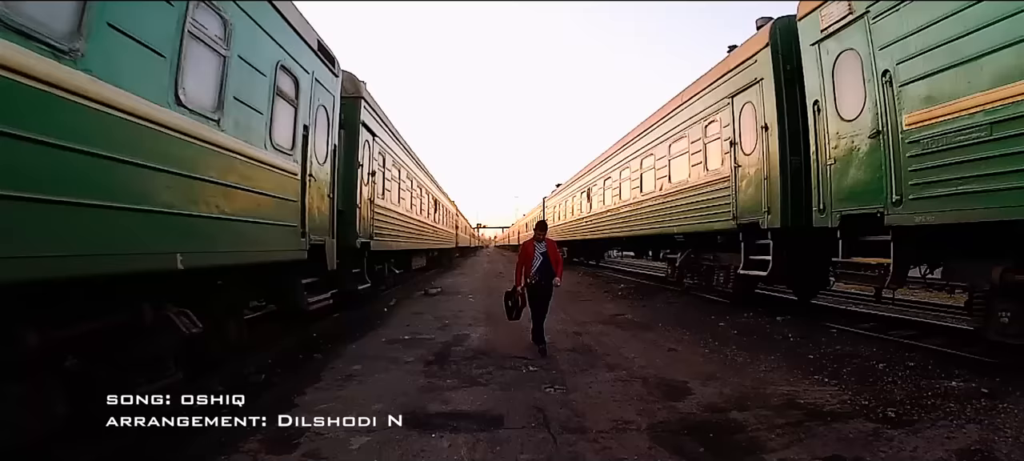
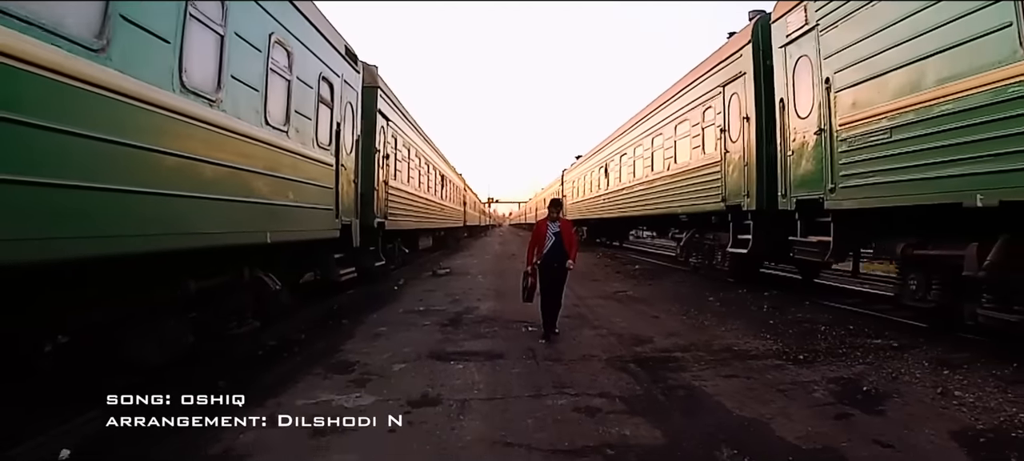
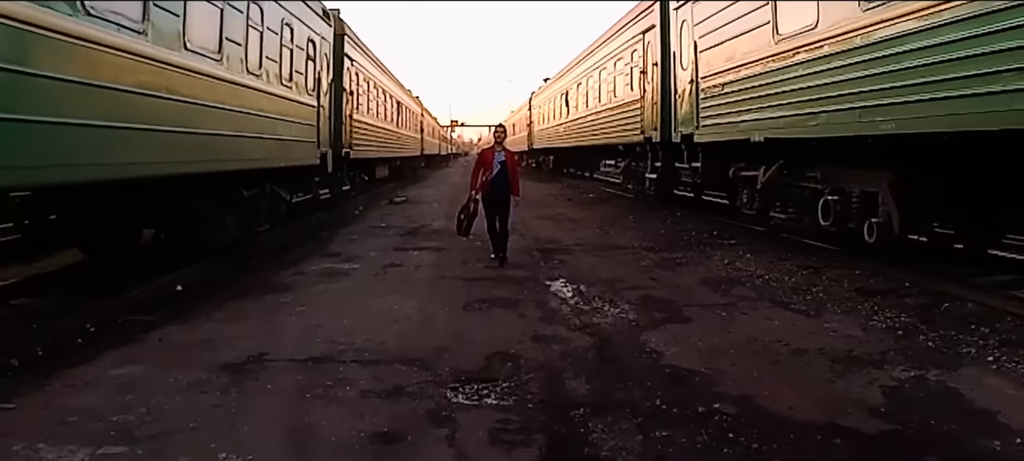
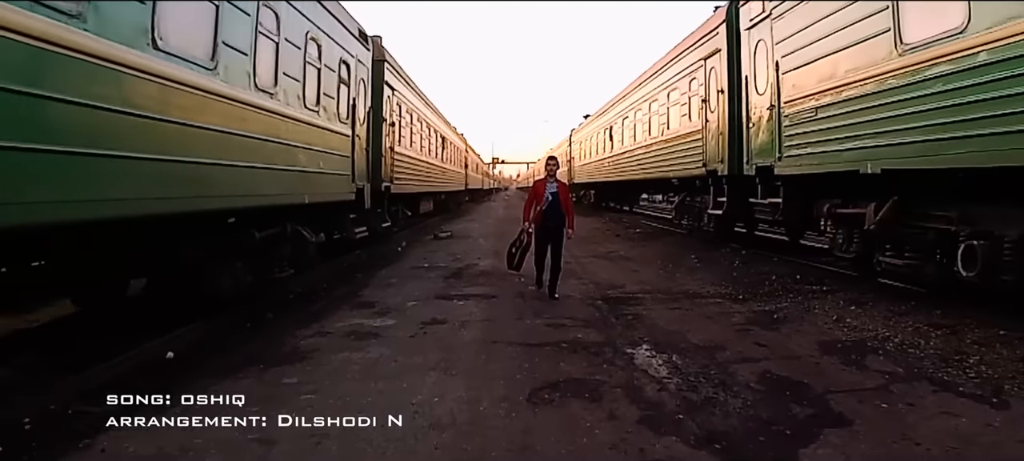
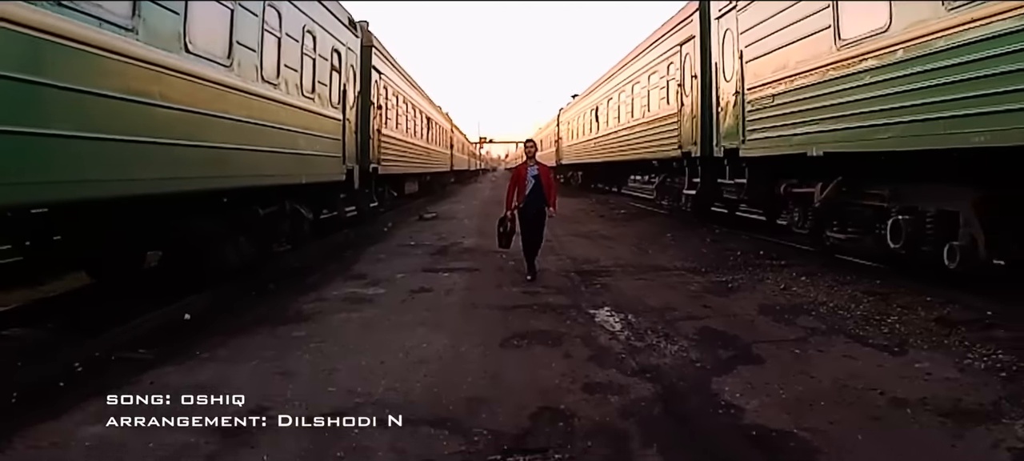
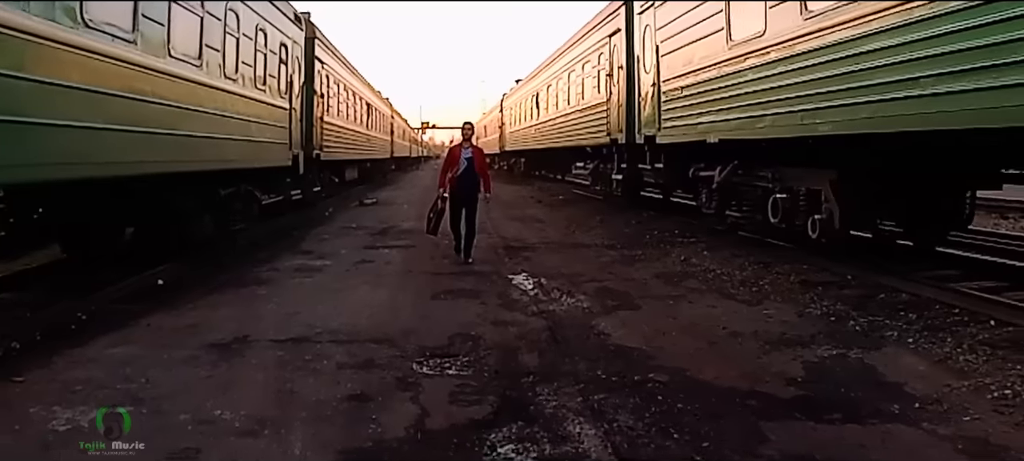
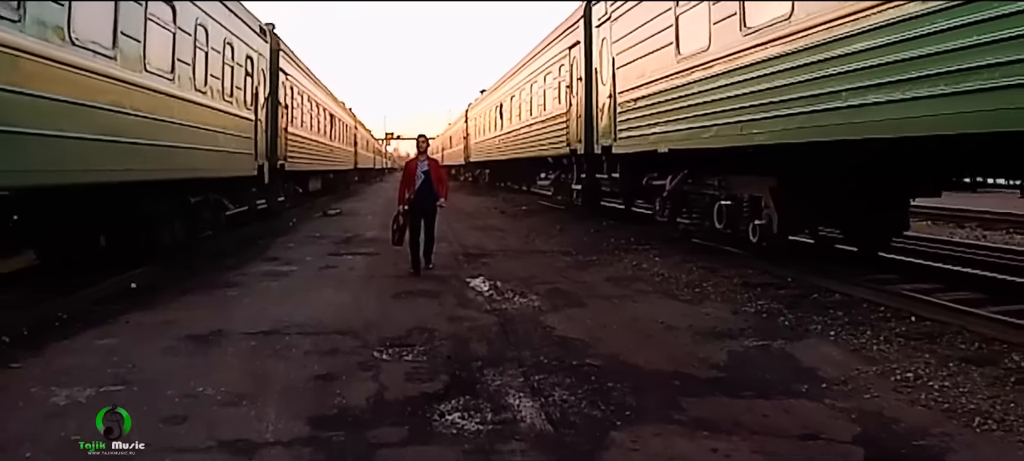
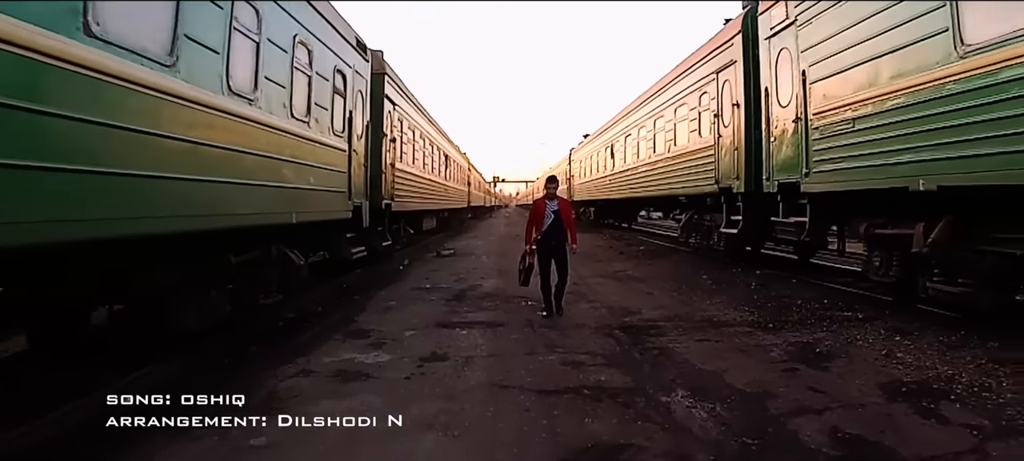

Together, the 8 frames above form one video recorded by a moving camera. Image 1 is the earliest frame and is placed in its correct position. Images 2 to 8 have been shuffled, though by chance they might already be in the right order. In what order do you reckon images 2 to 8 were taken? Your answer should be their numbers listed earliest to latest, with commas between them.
2, 8, 4, 5, 3, 6, 7
